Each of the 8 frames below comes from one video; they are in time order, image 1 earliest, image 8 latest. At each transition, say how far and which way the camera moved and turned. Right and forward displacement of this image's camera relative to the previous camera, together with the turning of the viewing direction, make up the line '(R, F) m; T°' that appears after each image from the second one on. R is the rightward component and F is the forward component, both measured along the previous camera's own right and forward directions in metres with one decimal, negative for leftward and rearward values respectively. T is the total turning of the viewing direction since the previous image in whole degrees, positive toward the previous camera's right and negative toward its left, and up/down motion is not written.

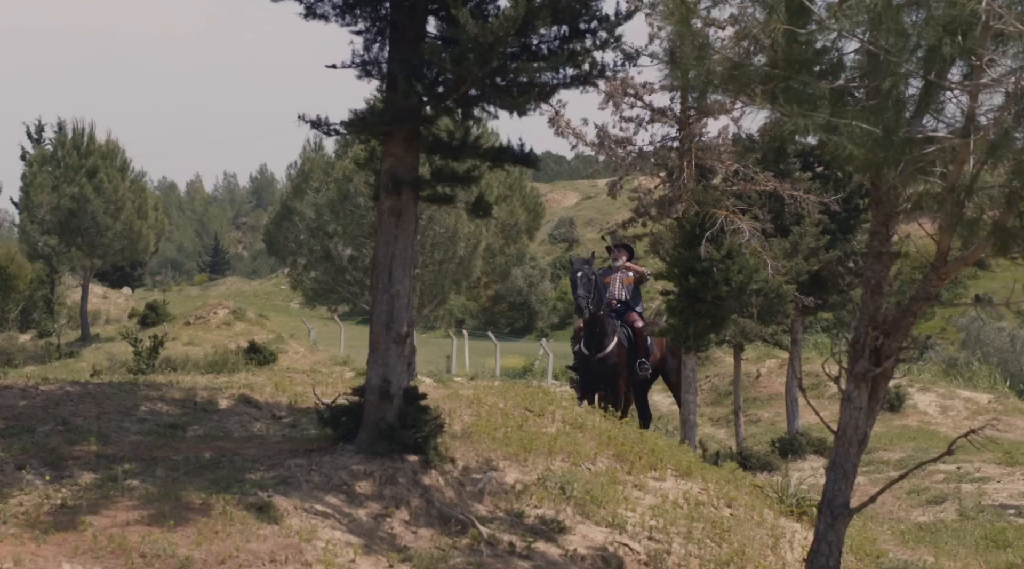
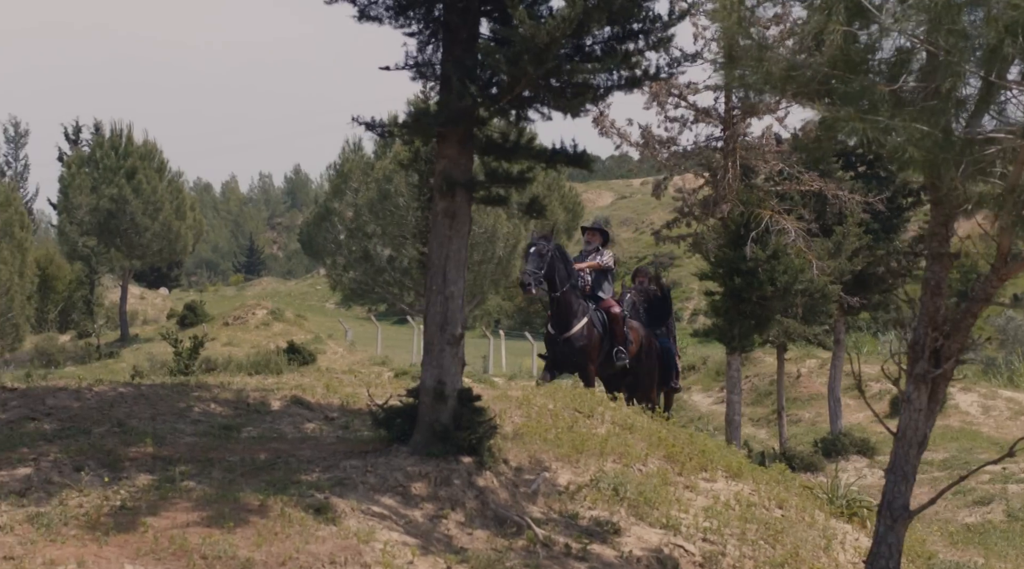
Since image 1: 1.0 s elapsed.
(-0.4, 0.0) m; -1°
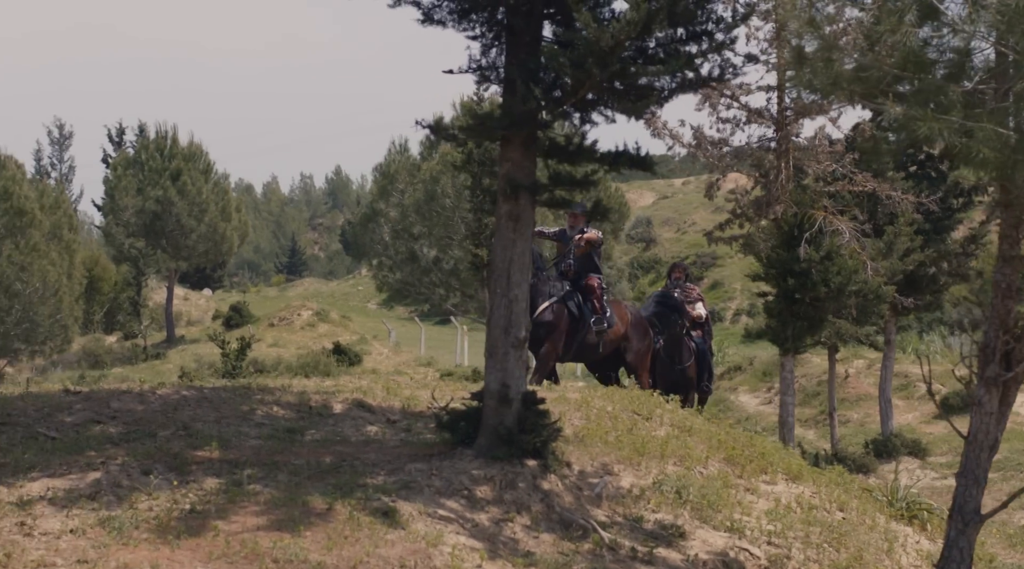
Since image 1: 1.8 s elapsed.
(-0.4, 0.0) m; -1°
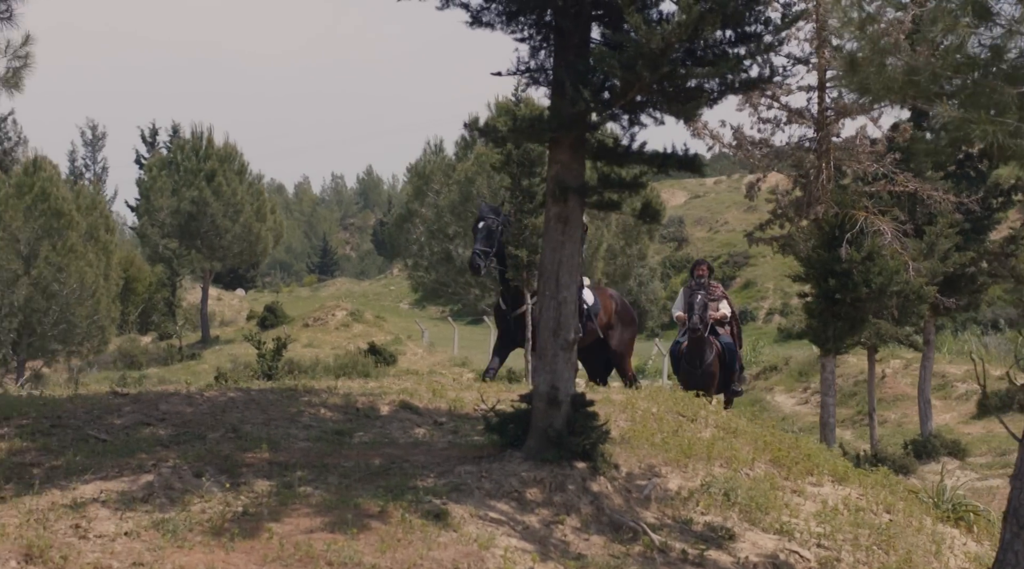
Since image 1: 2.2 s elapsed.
(-0.3, 0.0) m; -1°
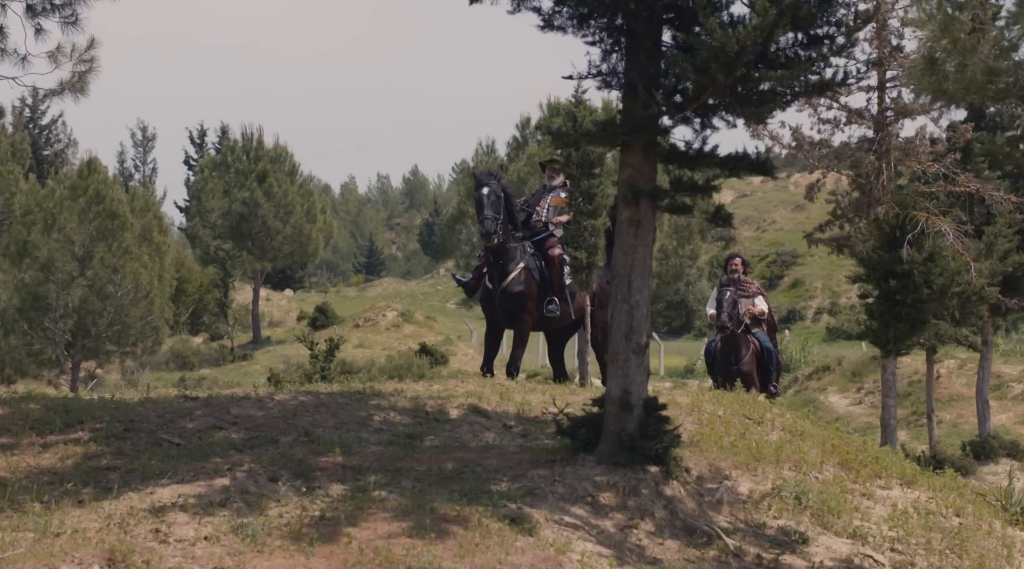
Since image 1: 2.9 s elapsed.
(-0.5, 0.0) m; -1°
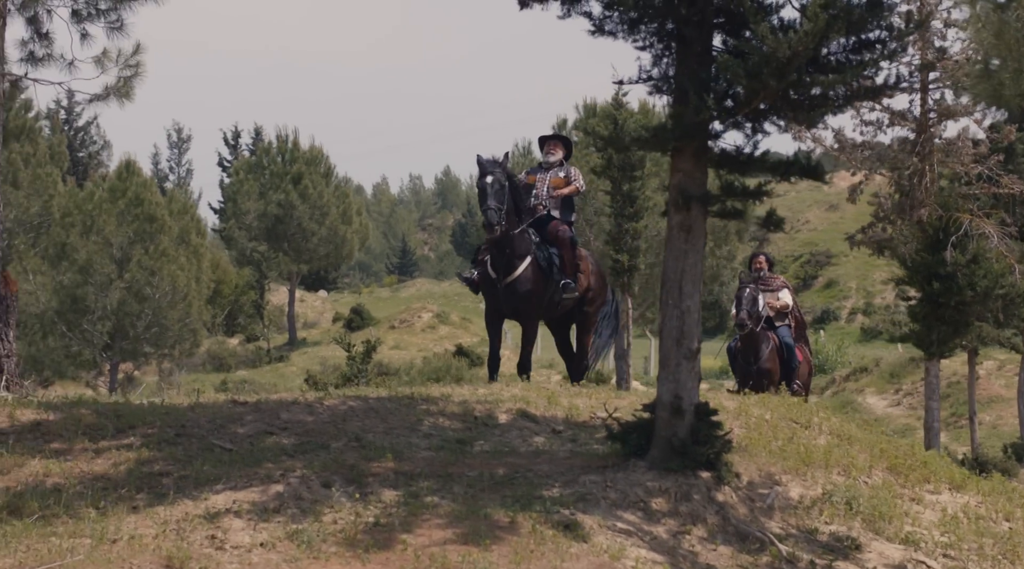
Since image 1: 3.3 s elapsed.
(-0.3, 0.0) m; -1°
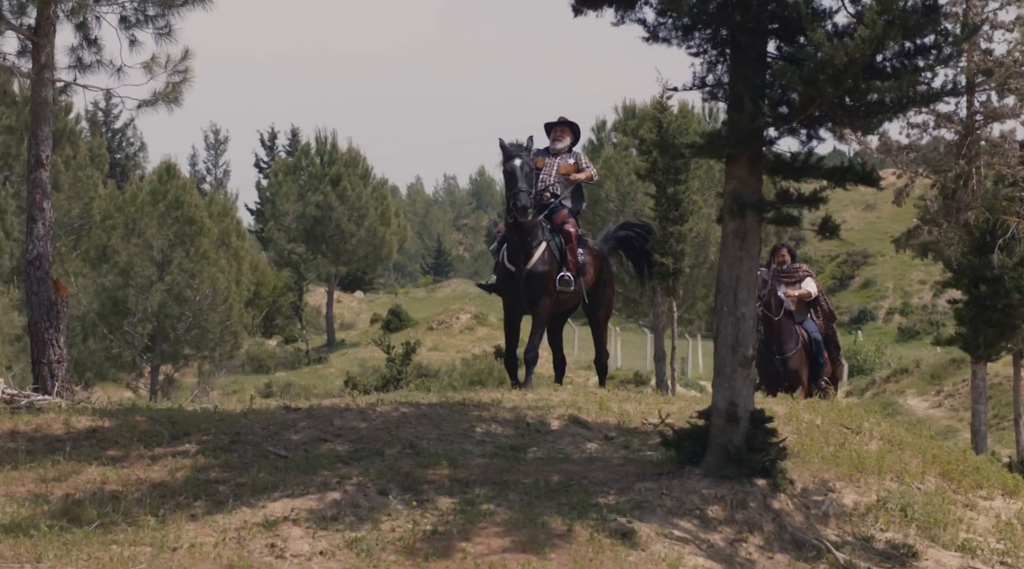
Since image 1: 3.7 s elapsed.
(-0.4, 0.0) m; -1°
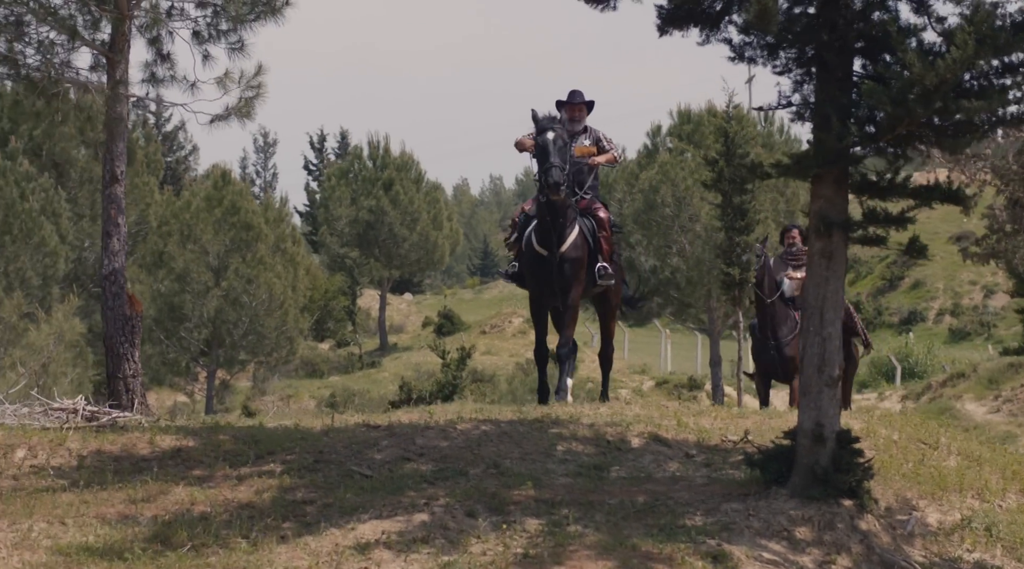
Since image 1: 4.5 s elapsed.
(-0.7, 0.0) m; 0°
